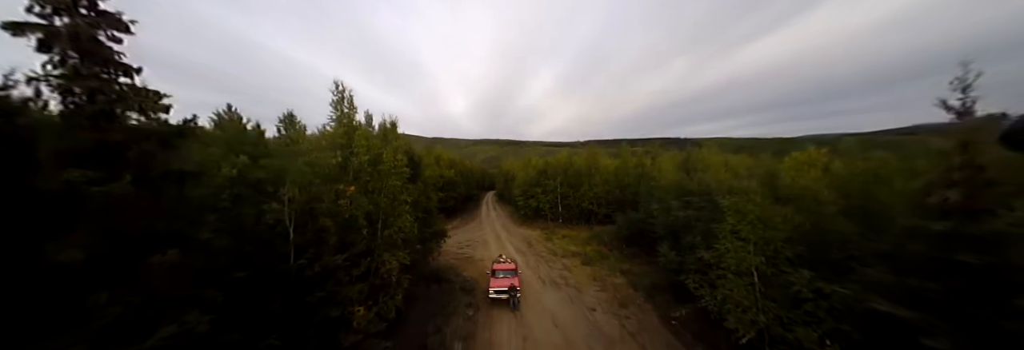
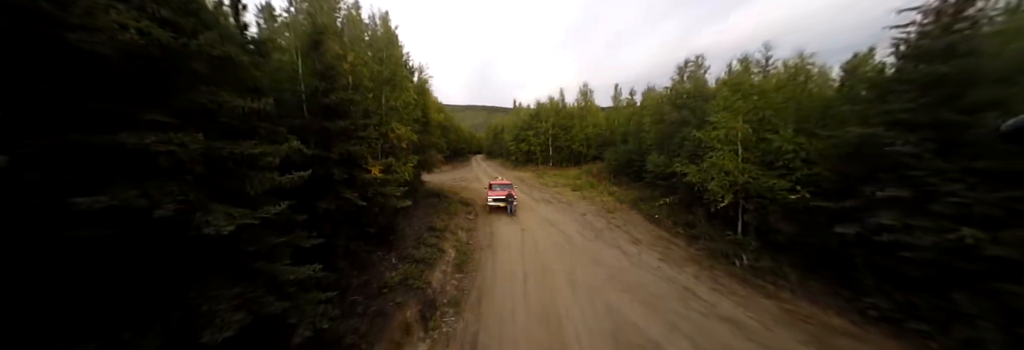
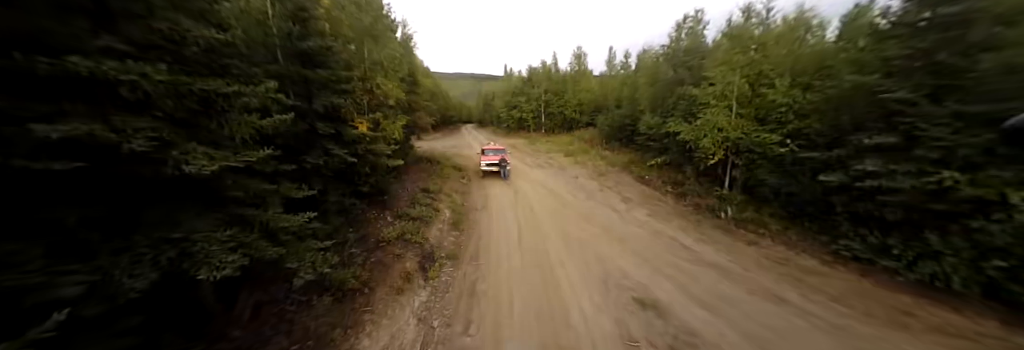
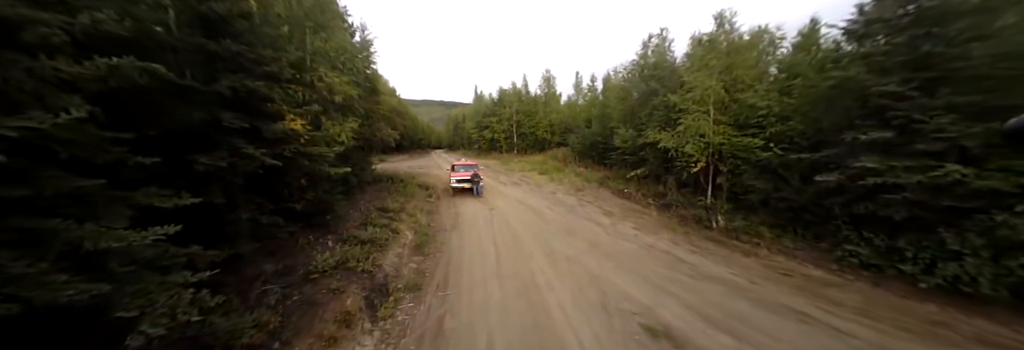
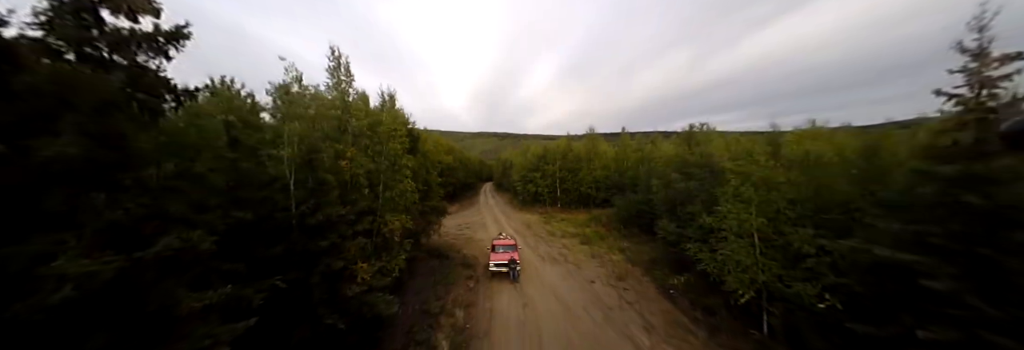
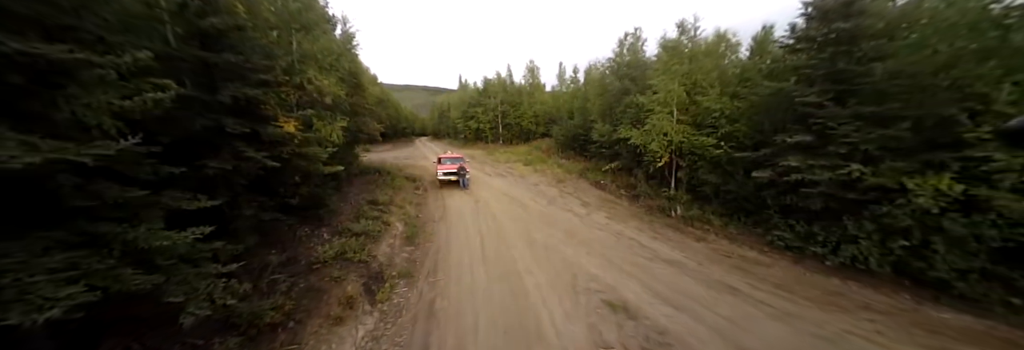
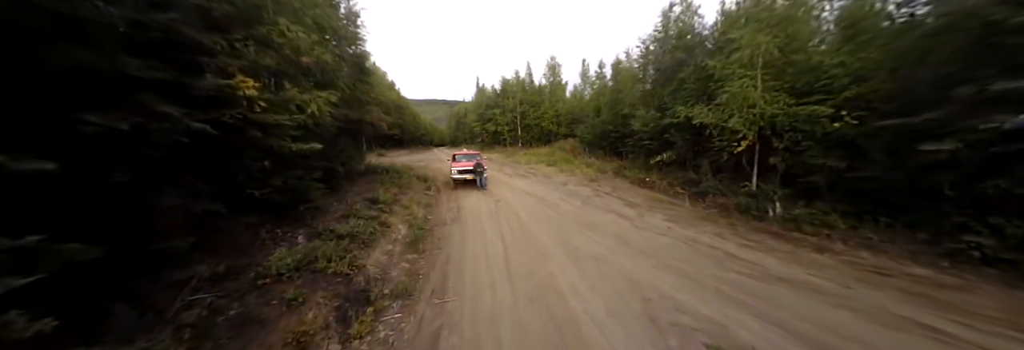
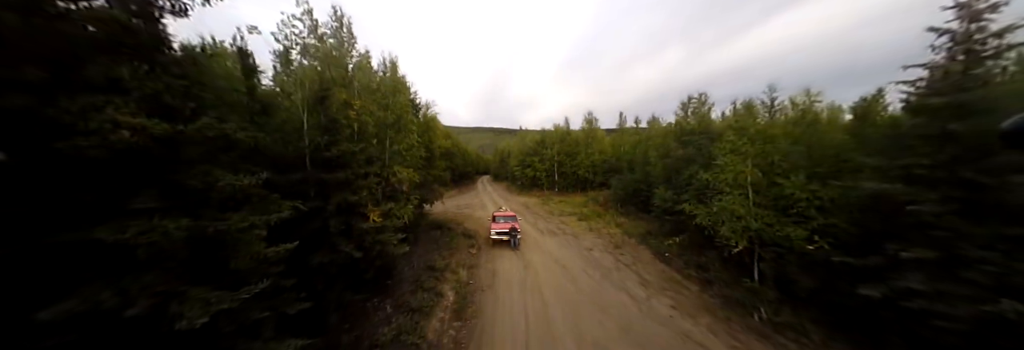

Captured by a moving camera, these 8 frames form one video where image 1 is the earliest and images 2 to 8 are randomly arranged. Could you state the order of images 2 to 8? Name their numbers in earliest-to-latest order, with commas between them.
5, 8, 2, 3, 6, 4, 7
